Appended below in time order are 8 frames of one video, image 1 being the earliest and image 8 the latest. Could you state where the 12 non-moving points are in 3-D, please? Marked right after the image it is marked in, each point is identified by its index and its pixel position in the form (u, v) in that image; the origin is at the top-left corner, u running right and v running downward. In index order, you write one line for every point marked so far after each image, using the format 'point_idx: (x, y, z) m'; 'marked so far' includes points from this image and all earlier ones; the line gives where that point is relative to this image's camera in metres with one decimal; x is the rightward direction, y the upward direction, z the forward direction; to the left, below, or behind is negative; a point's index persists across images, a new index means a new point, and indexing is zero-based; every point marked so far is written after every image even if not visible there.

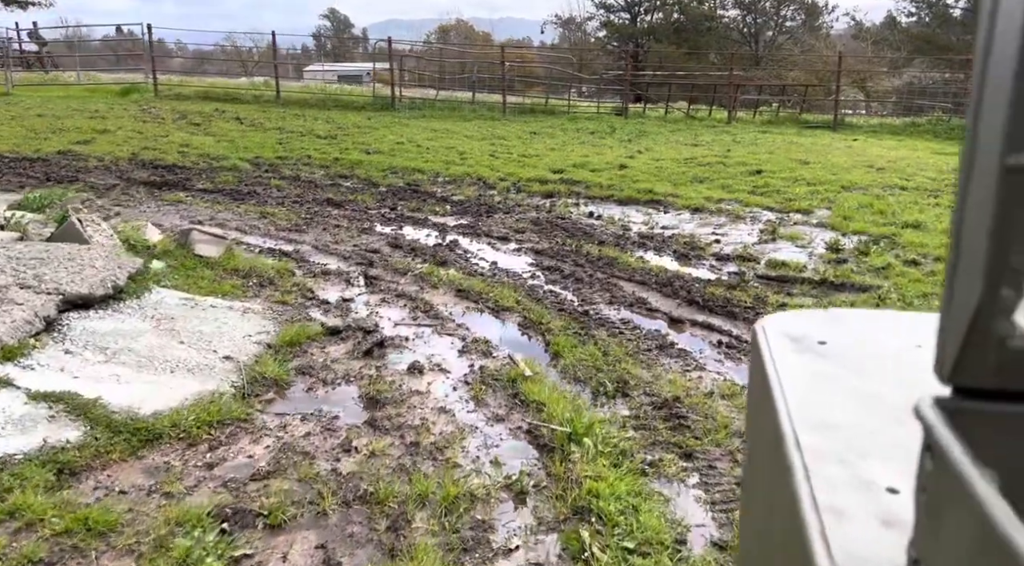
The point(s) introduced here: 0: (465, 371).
0: (-0.2, -0.4, +3.3) m
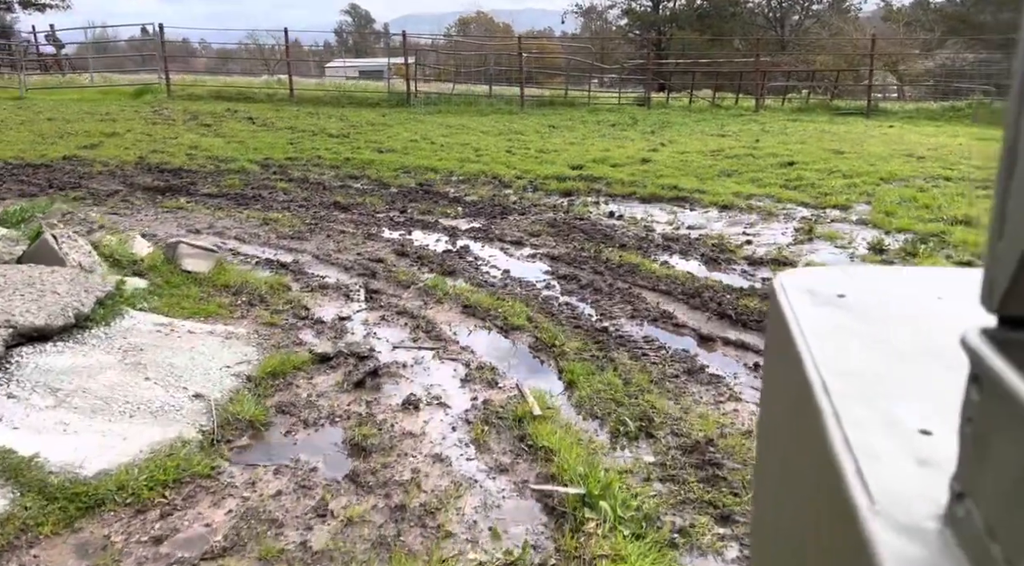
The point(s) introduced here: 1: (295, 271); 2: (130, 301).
0: (-0.2, -0.4, +2.9) m
1: (-1.3, +0.1, +5.0) m
2: (-1.7, -0.1, +3.6) m
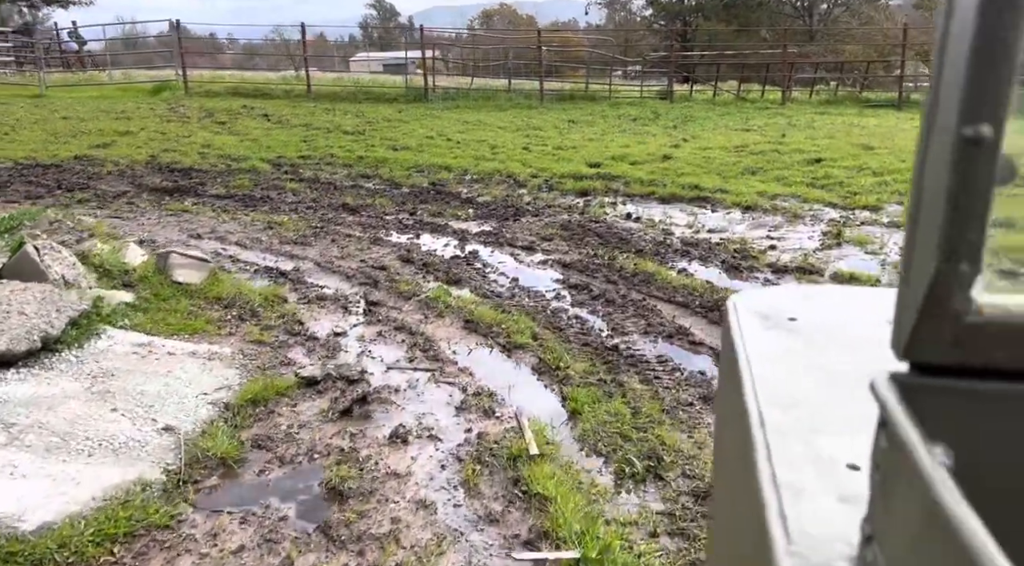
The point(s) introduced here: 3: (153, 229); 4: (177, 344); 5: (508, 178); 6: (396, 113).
0: (-0.2, -0.5, +2.7) m
1: (-1.3, 0.0, +4.7) m
2: (-1.7, -0.2, +3.4) m
3: (-2.6, +0.4, +5.9) m
4: (-1.4, -0.2, +3.3) m
5: (0.0, +1.0, +7.9) m
6: (-1.7, +2.5, +12.3) m
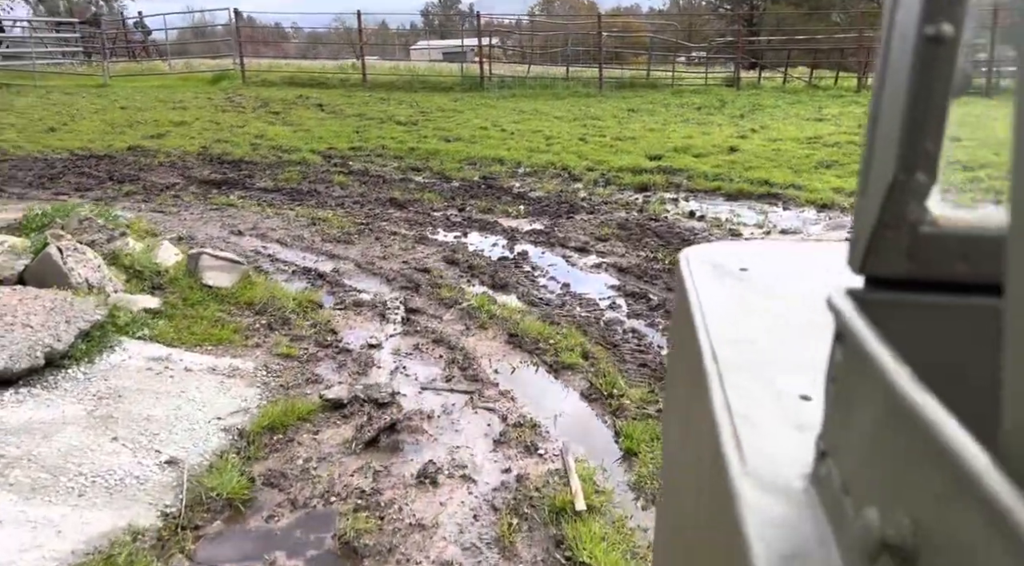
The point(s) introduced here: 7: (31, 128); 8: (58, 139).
0: (0.0, -0.6, +2.3) m
1: (-1.0, 0.0, +4.5) m
2: (-1.5, -0.2, +3.2) m
3: (-2.2, +0.4, +5.7) m
4: (-1.2, -0.3, +3.1) m
5: (+0.5, +1.0, +7.5) m
6: (-0.9, +2.6, +12.0) m
7: (-6.1, +2.0, +10.4) m
8: (-5.5, +1.7, +9.9) m
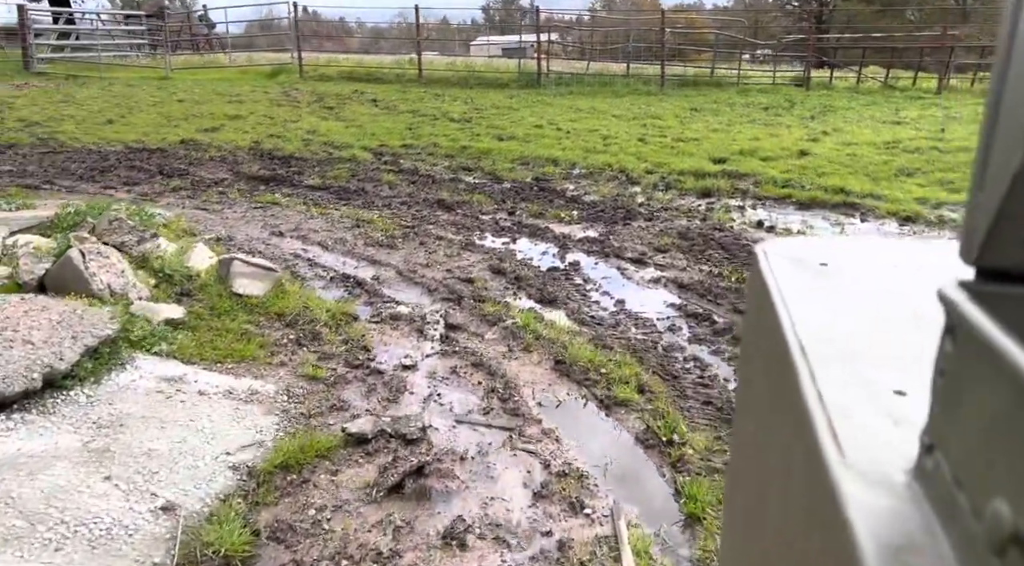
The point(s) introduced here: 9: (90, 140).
0: (+0.1, -0.6, +2.0) m
1: (-0.7, -0.1, +4.2) m
2: (-1.3, -0.2, +2.9) m
3: (-1.9, +0.4, +5.5) m
4: (-1.0, -0.3, +2.8) m
5: (+1.0, +1.0, +7.2) m
6: (-0.1, +2.6, +11.7) m
7: (-5.4, +2.1, +10.5) m
8: (-4.8, +1.8, +9.9) m
9: (-4.8, +1.6, +9.4) m
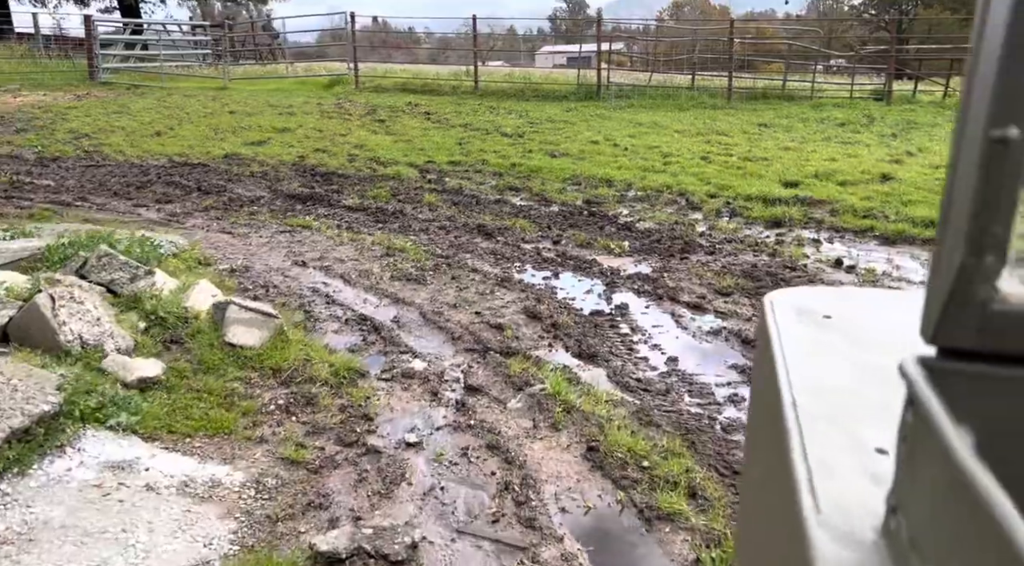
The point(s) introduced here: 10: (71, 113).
0: (0.0, -0.8, +1.5) m
1: (-0.6, -0.3, +3.7) m
2: (-1.3, -0.4, +2.5) m
3: (-1.6, +0.2, +5.1) m
4: (-1.0, -0.5, +2.4) m
5: (+1.3, +0.7, +6.5) m
6: (+0.7, +2.3, +11.2) m
7: (-4.7, +1.9, +10.3) m
8: (-4.2, +1.6, +9.7) m
9: (-4.2, +1.5, +9.2) m
10: (-6.2, +2.4, +11.5) m
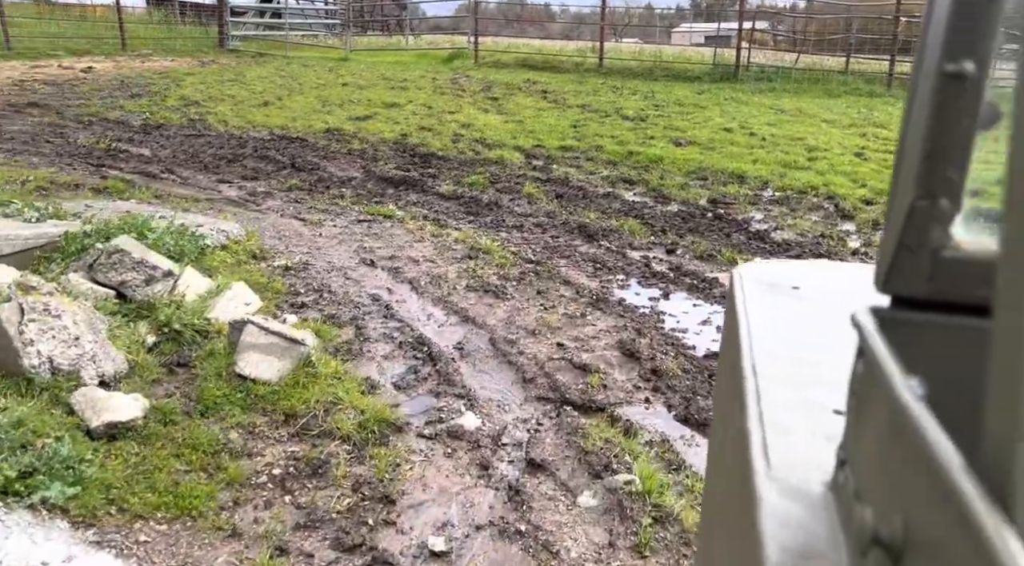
0: (0.0, -1.0, +0.7) m
1: (-0.3, -0.3, +3.0) m
2: (-1.1, -0.5, +1.9) m
3: (-1.0, +0.2, +4.5) m
4: (-0.9, -0.6, +1.7) m
5: (+2.1, +0.5, +5.5) m
6: (+2.2, +2.3, +10.1) m
7: (-3.3, +2.2, +10.1) m
8: (-2.8, +1.9, +9.3) m
9: (-3.0, +1.7, +8.9) m
10: (-4.5, +2.8, +11.4) m
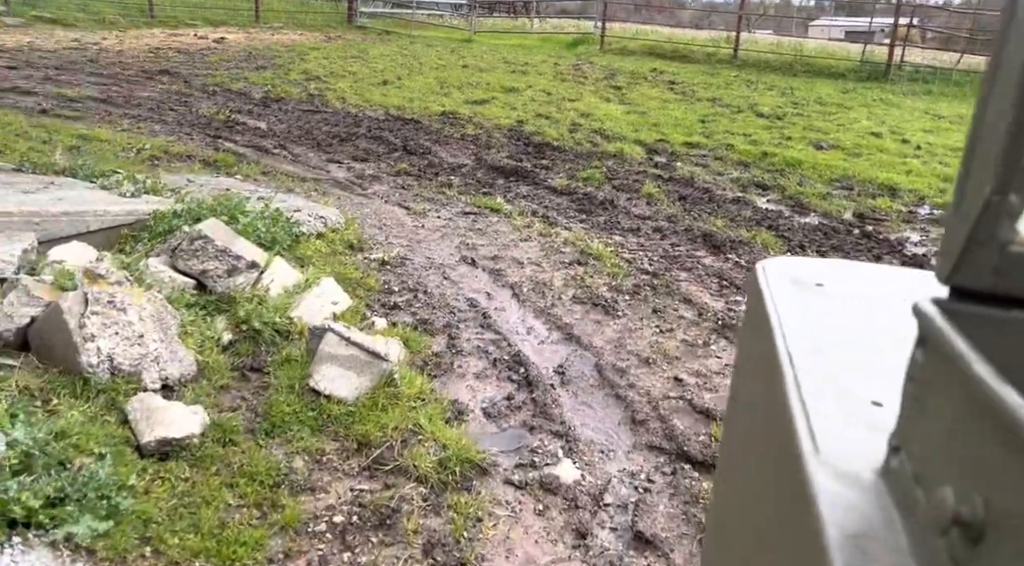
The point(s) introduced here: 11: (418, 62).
0: (0.0, -1.1, +0.3) m
1: (+0.1, -0.4, +2.6) m
2: (-0.9, -0.5, +1.6) m
3: (-0.4, +0.2, +4.2) m
4: (-0.7, -0.6, +1.4) m
5: (+2.8, +0.3, +4.8) m
6: (+3.7, +2.1, +9.3) m
7: (-1.8, +2.5, +10.0) m
8: (-1.5, +2.1, +9.2) m
9: (-1.7, +2.0, +8.8) m
10: (-2.8, +3.2, +11.5) m
11: (-1.3, +3.0, +11.4) m
